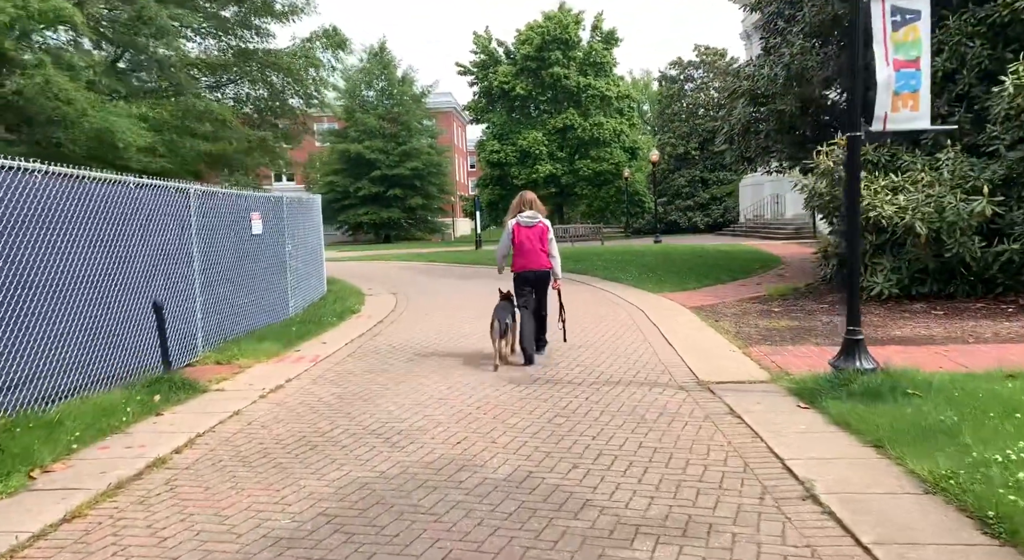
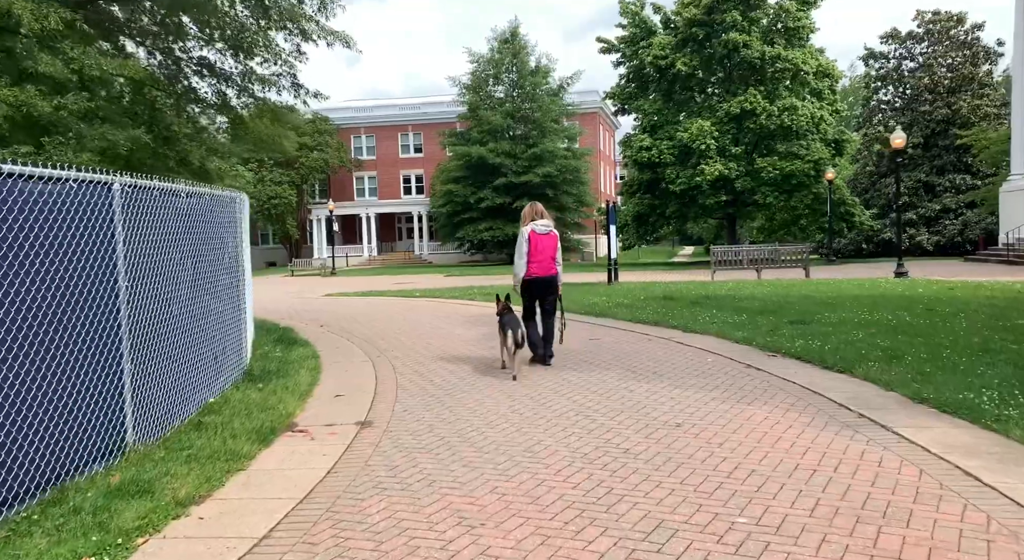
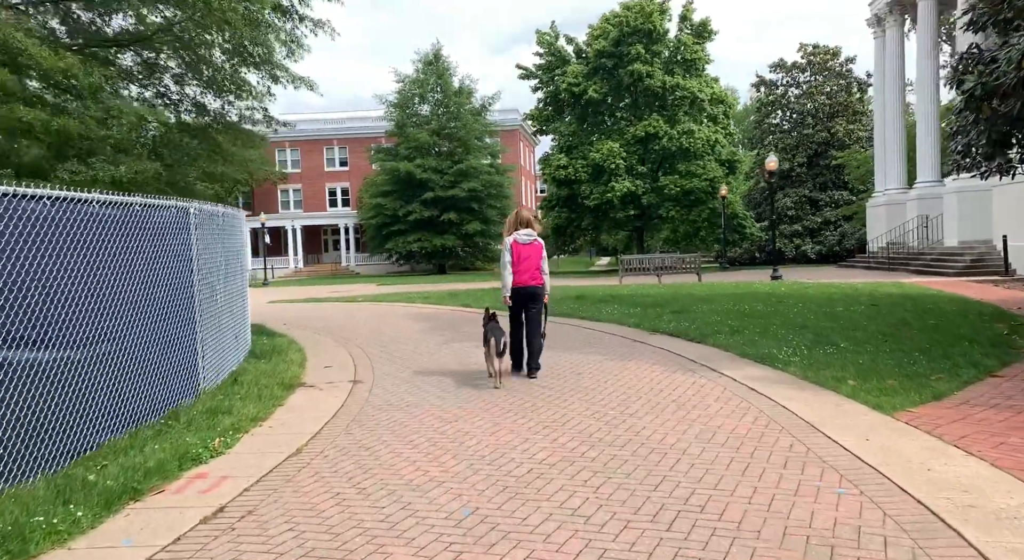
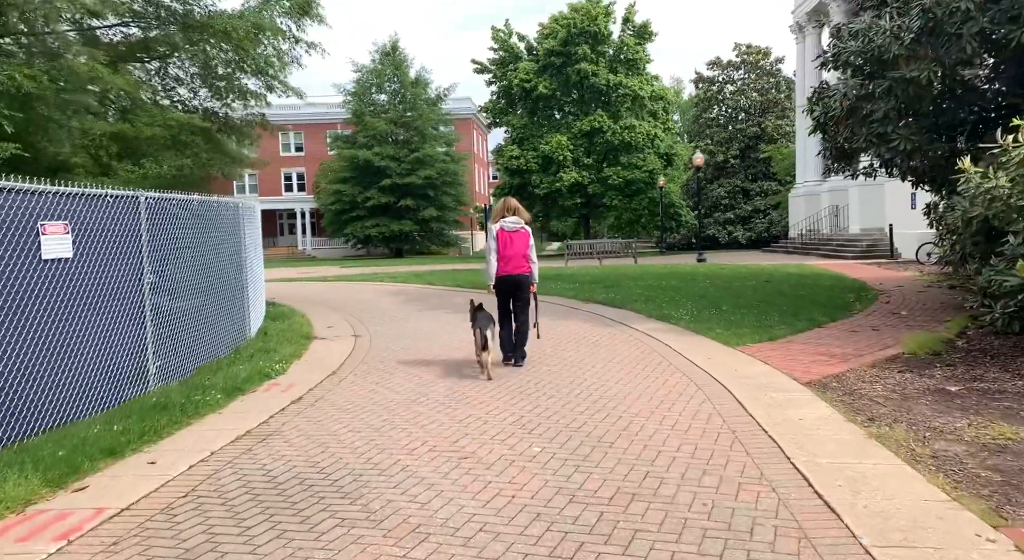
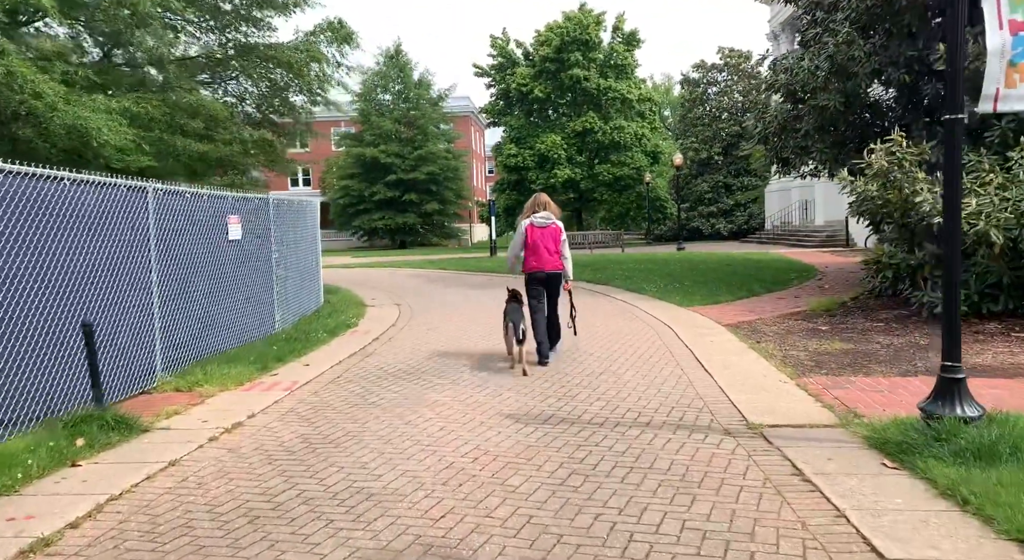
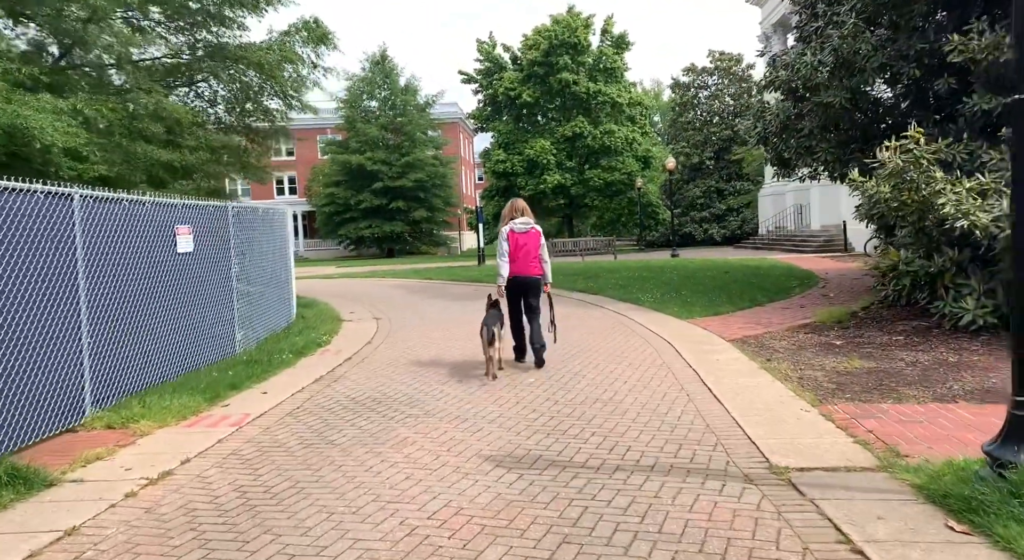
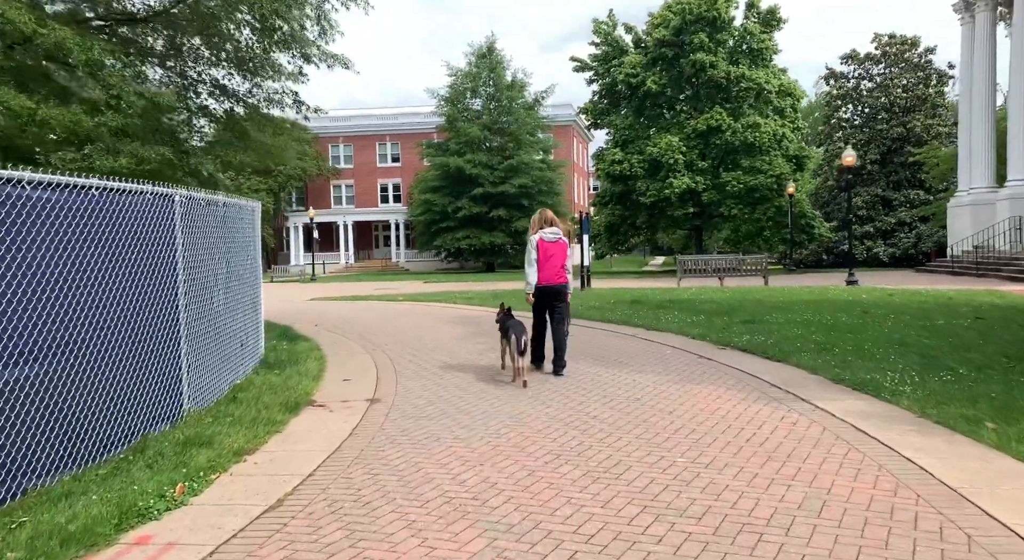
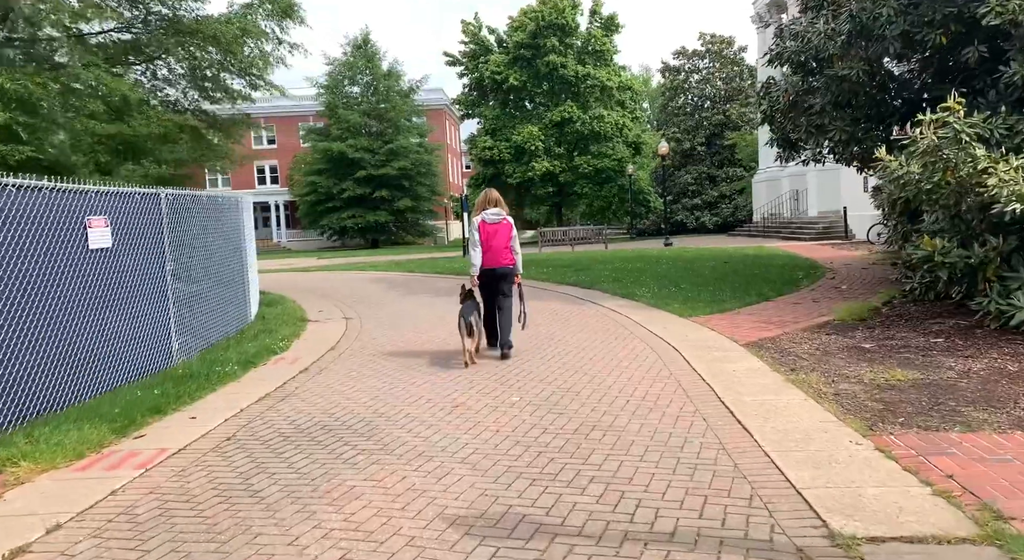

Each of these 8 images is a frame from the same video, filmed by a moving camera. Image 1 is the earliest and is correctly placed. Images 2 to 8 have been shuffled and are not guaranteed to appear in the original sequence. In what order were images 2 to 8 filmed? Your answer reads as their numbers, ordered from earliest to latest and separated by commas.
5, 6, 8, 4, 3, 7, 2
